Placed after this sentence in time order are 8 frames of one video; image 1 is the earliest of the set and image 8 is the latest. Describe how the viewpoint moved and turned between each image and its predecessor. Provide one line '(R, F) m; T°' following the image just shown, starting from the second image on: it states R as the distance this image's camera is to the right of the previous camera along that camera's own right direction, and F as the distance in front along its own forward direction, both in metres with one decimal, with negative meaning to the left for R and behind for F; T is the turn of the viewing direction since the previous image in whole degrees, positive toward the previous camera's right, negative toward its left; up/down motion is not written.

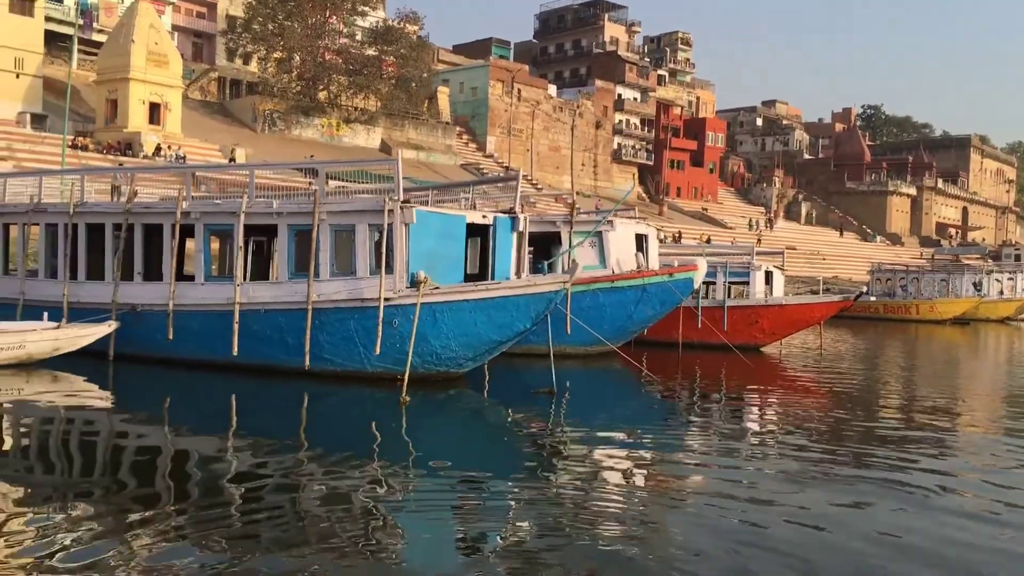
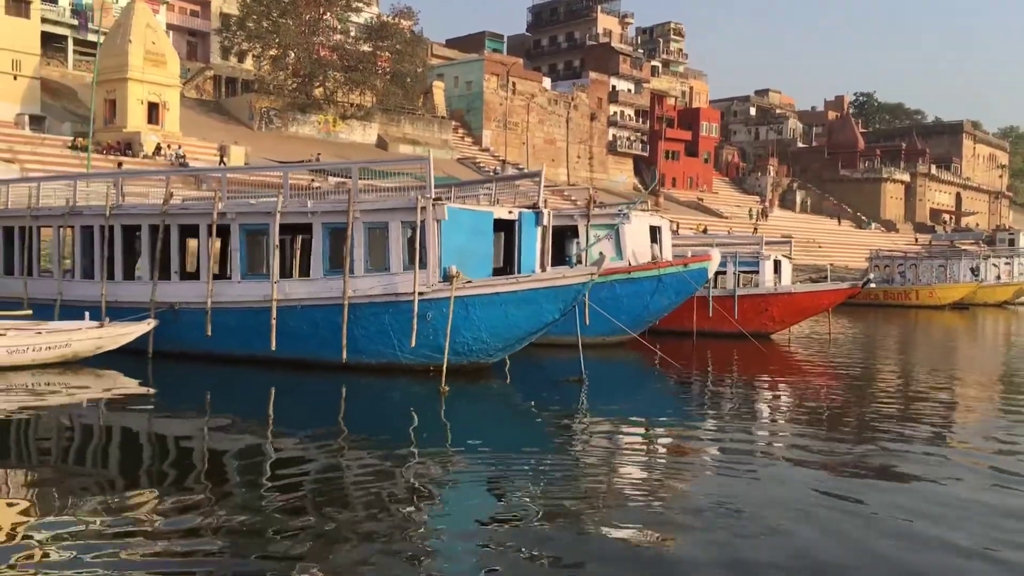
(-0.3, -0.3) m; 0°
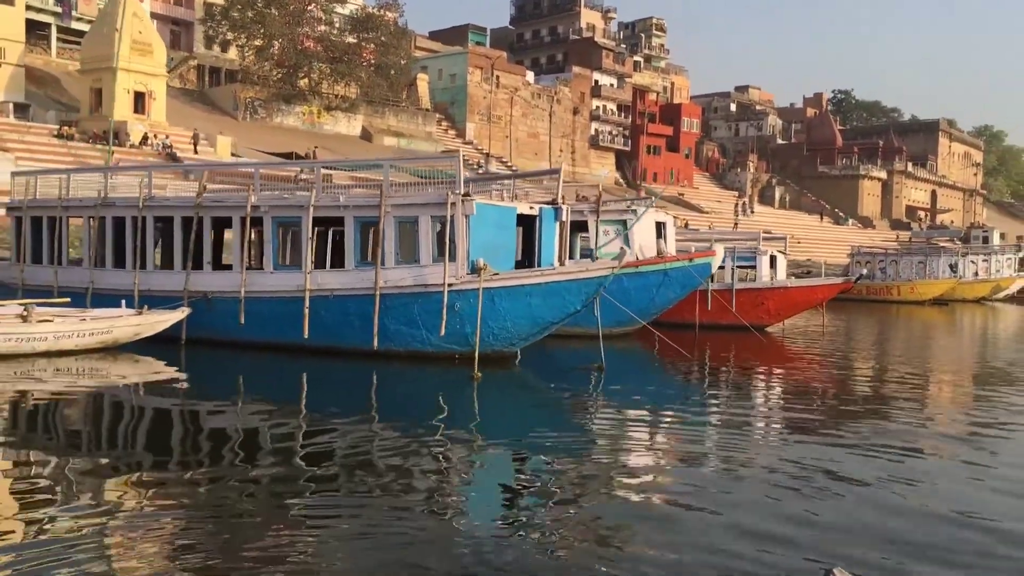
(-0.4, -0.4) m; +1°
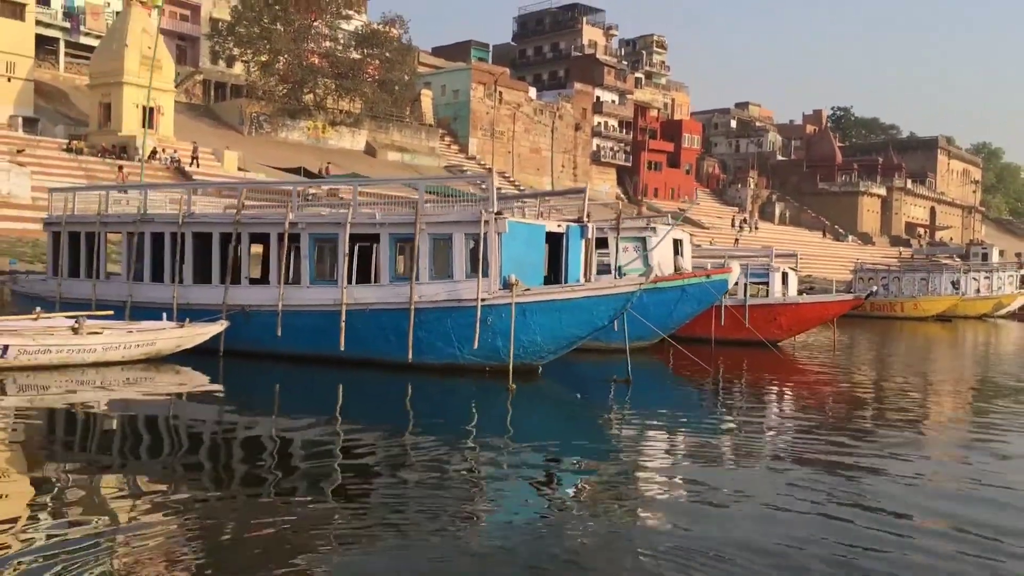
(-0.3, -0.3) m; 0°
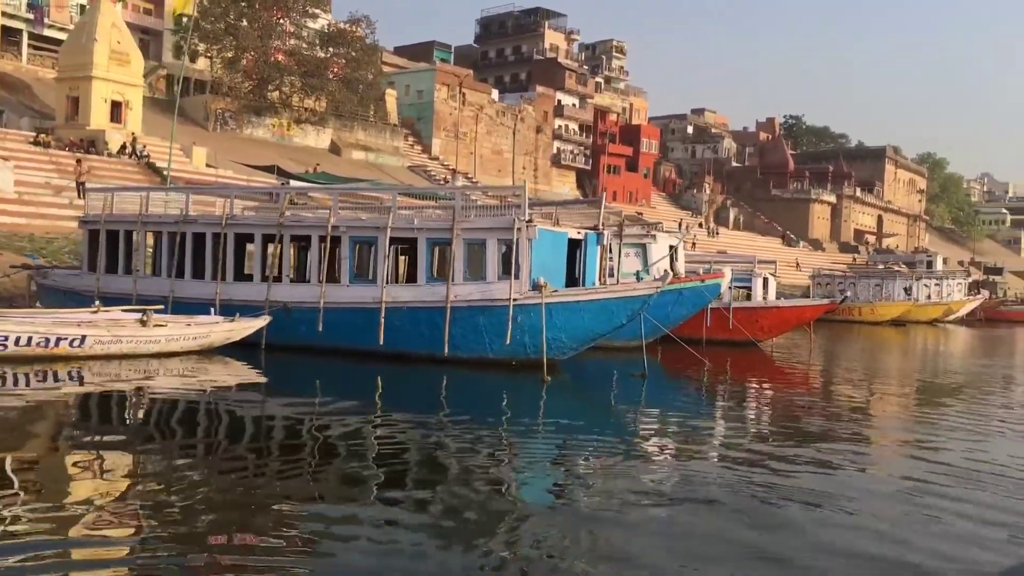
(-0.8, -0.8) m; +3°
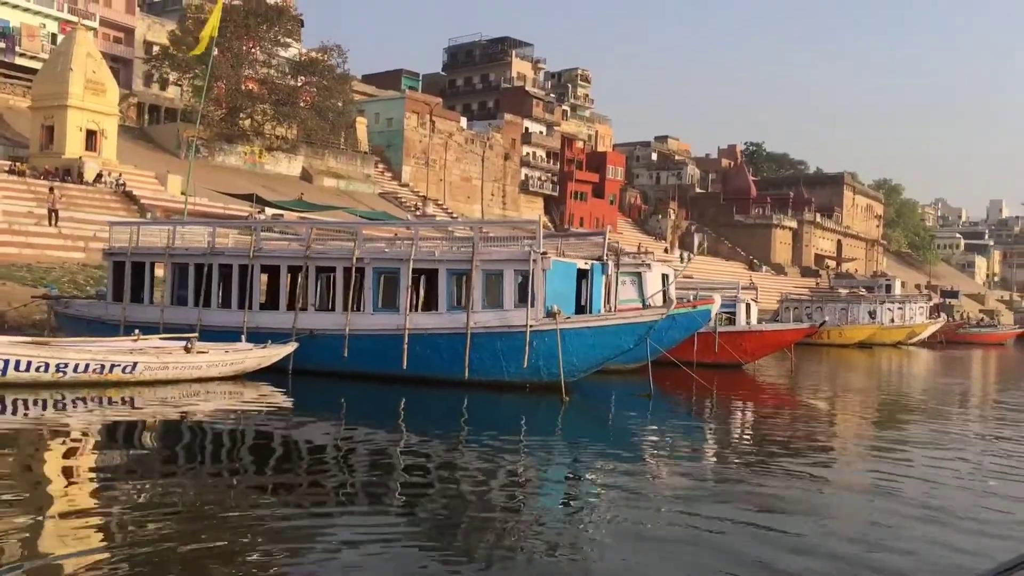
(-0.6, -0.7) m; +2°
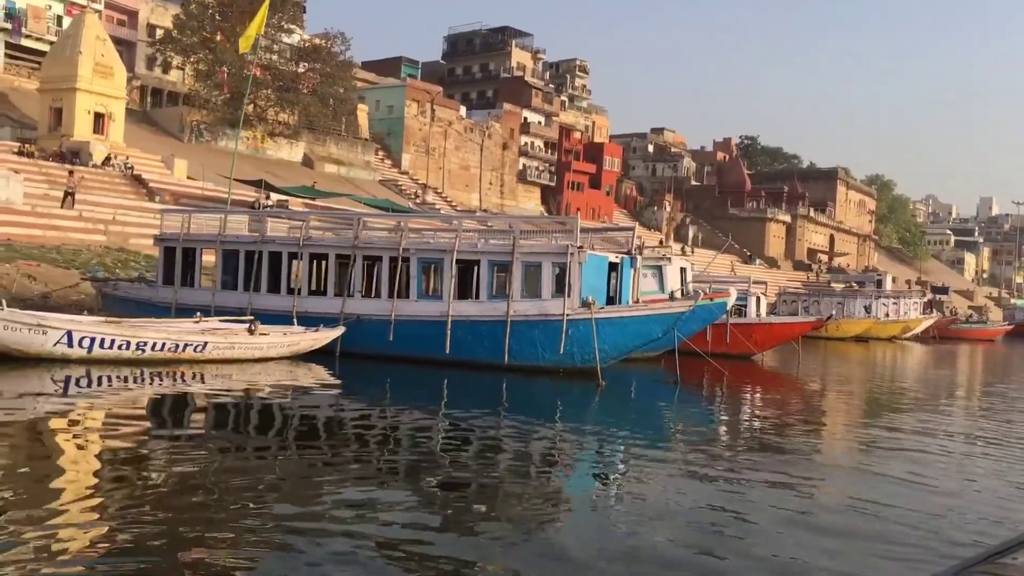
(-0.6, -0.7) m; +1°
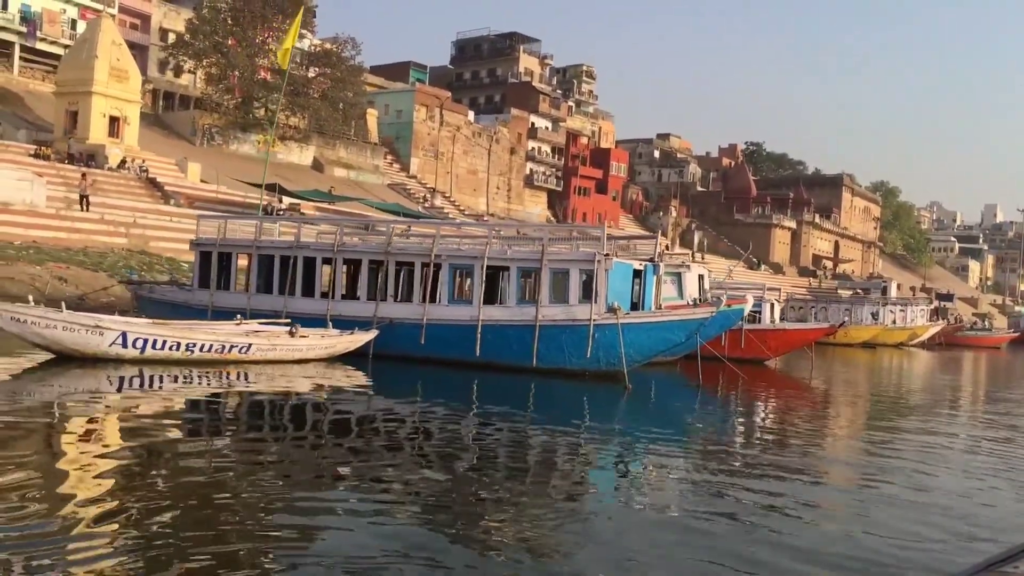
(-0.3, -0.4) m; 0°
